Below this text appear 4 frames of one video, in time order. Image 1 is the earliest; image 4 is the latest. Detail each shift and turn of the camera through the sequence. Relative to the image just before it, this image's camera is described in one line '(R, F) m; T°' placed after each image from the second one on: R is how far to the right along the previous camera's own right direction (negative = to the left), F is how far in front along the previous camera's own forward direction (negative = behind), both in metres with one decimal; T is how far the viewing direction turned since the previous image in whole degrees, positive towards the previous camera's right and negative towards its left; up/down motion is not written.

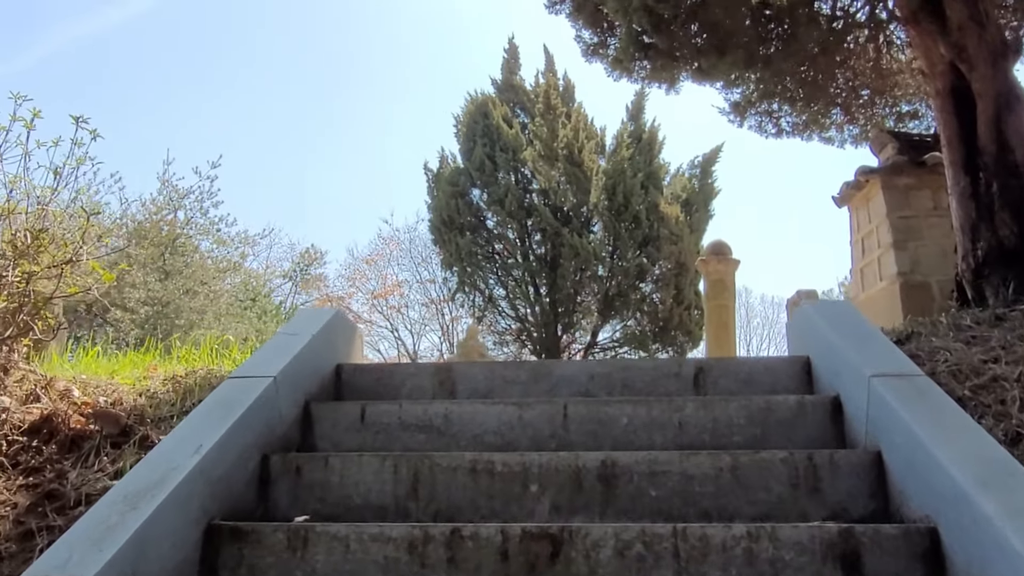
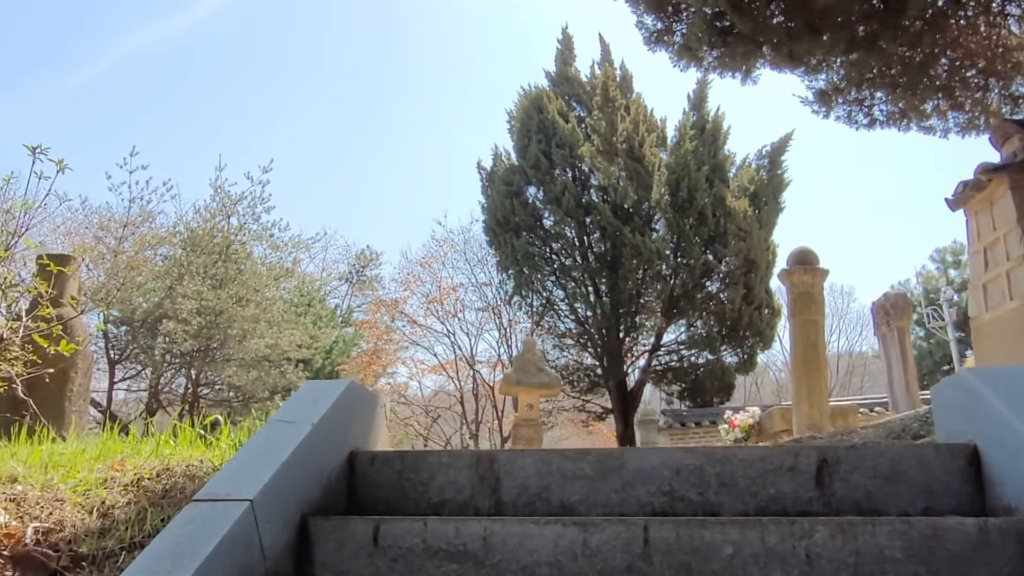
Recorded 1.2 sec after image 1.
(0.0, +0.7) m; -4°
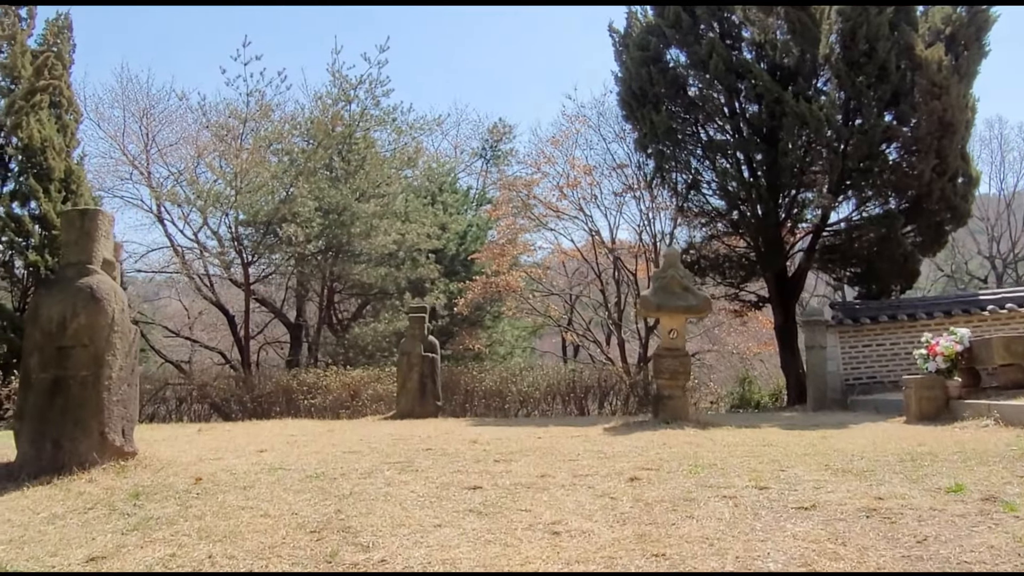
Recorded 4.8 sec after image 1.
(+0.2, +1.4) m; -11°
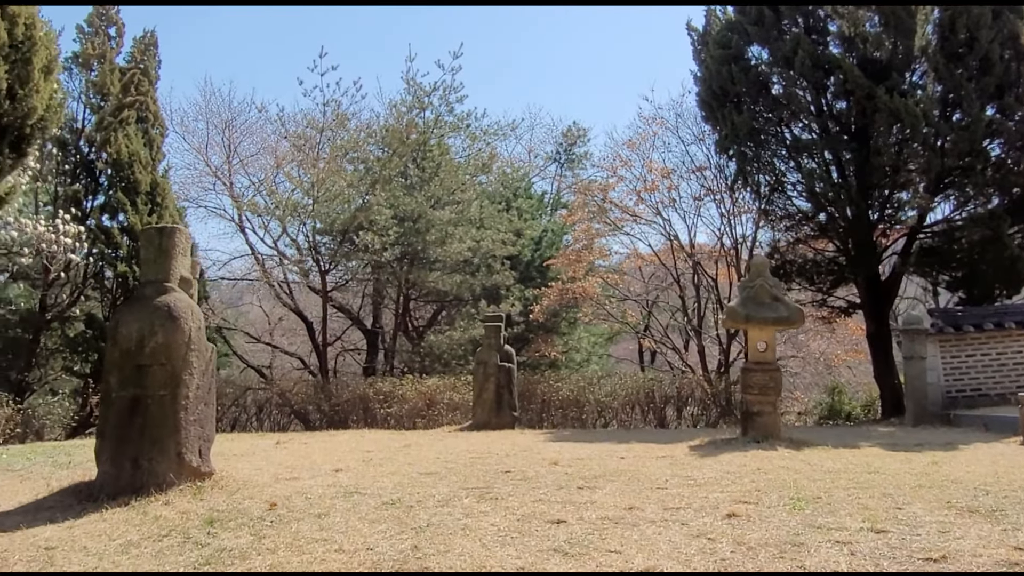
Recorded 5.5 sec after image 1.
(-0.1, +0.2) m; -5°
